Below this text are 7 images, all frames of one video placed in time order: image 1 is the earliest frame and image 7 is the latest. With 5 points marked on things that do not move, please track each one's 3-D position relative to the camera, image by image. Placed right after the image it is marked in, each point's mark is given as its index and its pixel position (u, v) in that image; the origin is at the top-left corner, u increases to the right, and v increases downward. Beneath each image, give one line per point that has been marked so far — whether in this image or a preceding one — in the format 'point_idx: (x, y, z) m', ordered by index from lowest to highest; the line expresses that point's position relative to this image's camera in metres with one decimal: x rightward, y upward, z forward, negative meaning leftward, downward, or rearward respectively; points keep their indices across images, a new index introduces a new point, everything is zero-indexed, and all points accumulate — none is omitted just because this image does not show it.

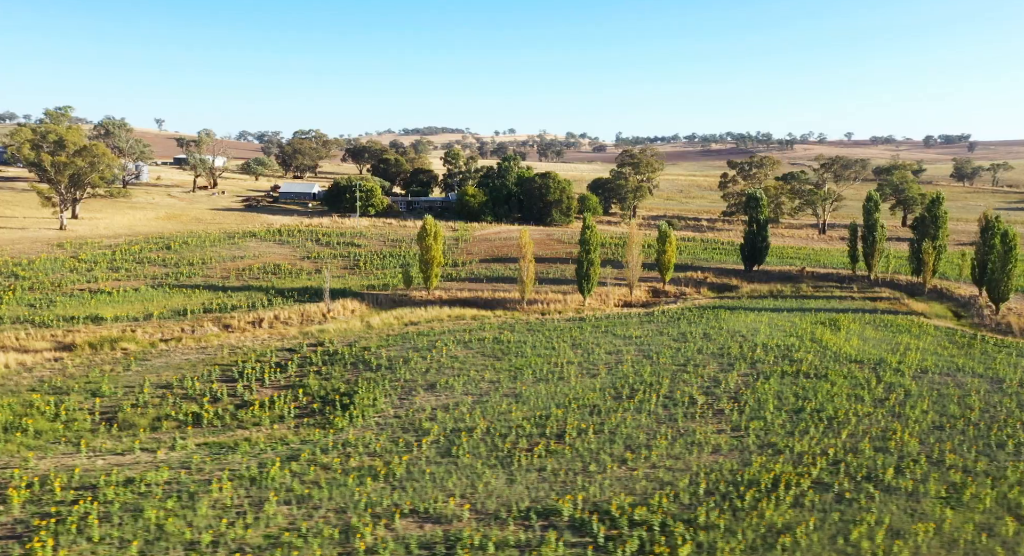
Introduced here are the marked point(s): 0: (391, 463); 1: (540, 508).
0: (-2.6, -3.9, +19.5) m
1: (+0.5, -4.2, +16.6) m
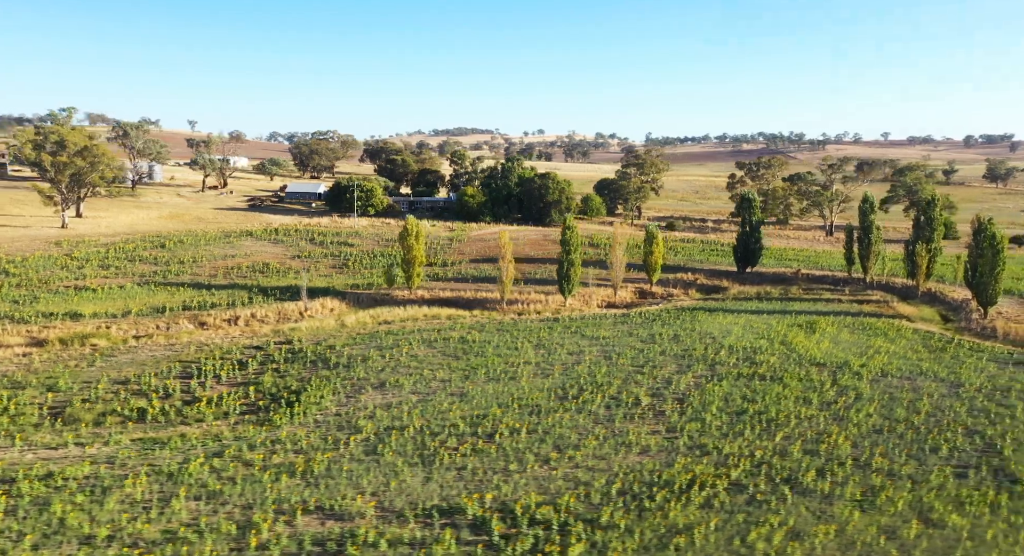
0: (-4.2, -3.9, +19.6) m
1: (-1.2, -4.1, +16.6) m
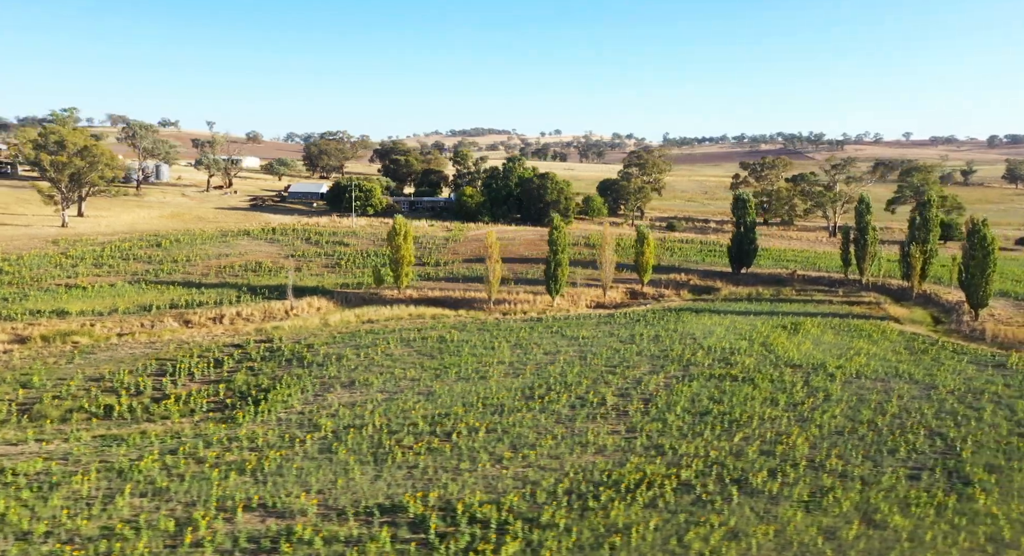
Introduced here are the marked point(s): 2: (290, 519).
0: (-5.3, -3.8, +19.6) m
1: (-2.3, -4.1, +16.6) m
2: (-4.0, -4.3, +16.4) m
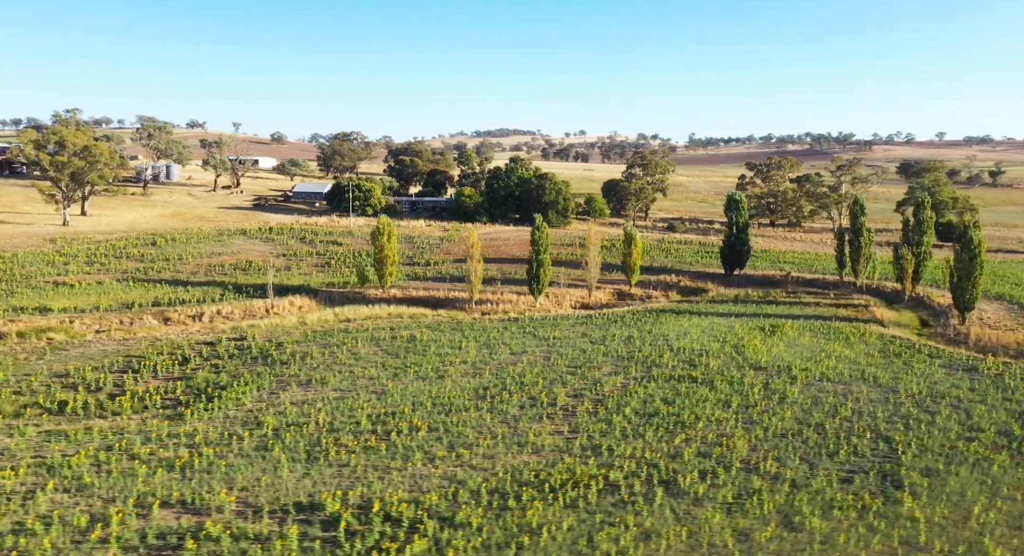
0: (-6.7, -3.8, +19.7) m
1: (-3.8, -4.1, +16.6) m
2: (-5.5, -4.2, +16.4) m
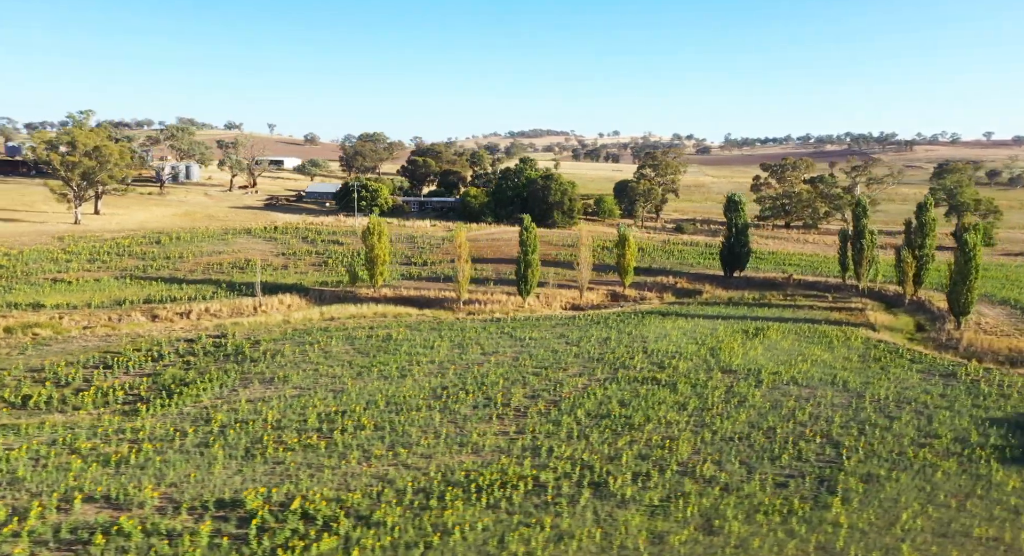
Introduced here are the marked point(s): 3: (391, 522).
0: (-8.1, -3.7, +19.9) m
1: (-5.3, -4.0, +16.7) m
2: (-6.9, -4.2, +16.6) m
3: (-2.1, -4.3, +16.1) m
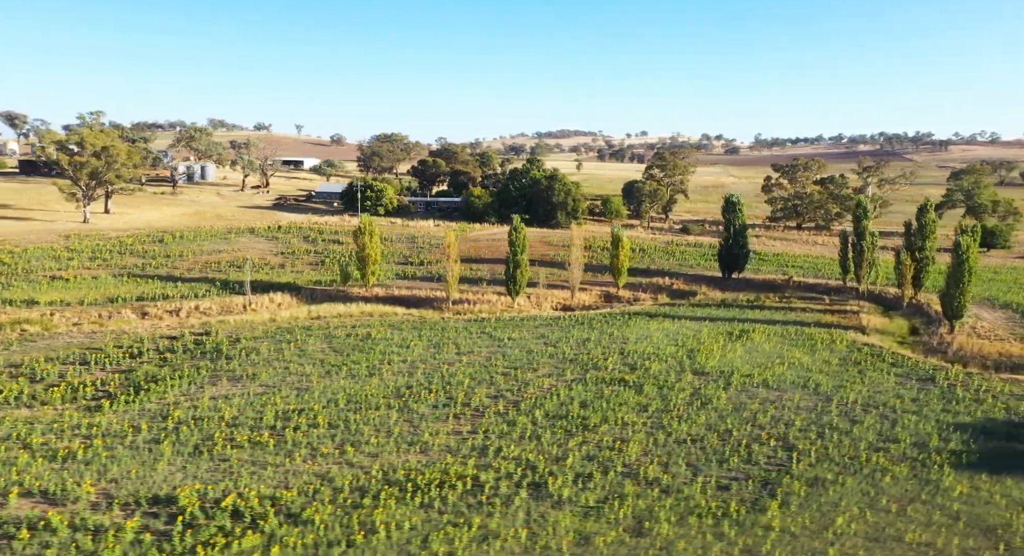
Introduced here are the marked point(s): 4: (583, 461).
0: (-9.2, -3.7, +20.1) m
1: (-6.5, -4.0, +16.9) m
2: (-8.2, -4.1, +16.8) m
3: (-3.4, -4.2, +16.2) m
4: (+1.5, -3.9, +19.9) m
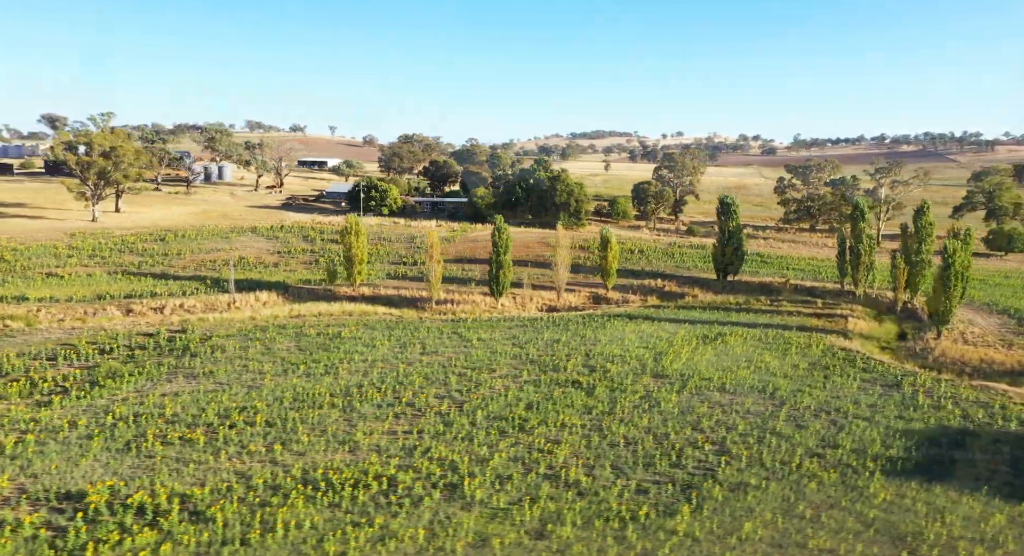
0: (-10.8, -3.6, +20.4) m
1: (-8.2, -4.0, +17.1) m
2: (-9.9, -4.1, +17.0) m
3: (-5.1, -4.2, +16.3) m
4: (-0.1, -4.0, +19.9) m
